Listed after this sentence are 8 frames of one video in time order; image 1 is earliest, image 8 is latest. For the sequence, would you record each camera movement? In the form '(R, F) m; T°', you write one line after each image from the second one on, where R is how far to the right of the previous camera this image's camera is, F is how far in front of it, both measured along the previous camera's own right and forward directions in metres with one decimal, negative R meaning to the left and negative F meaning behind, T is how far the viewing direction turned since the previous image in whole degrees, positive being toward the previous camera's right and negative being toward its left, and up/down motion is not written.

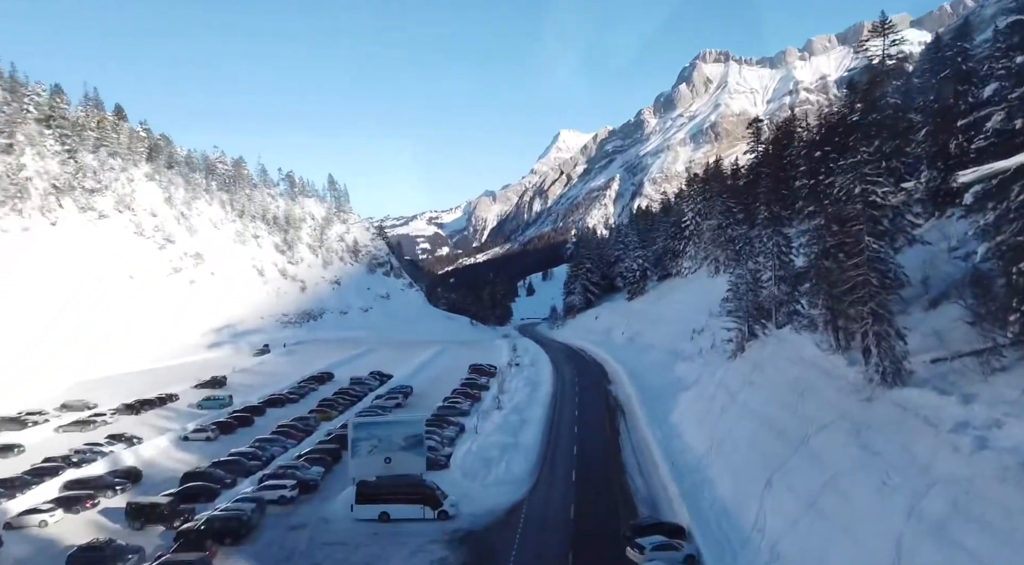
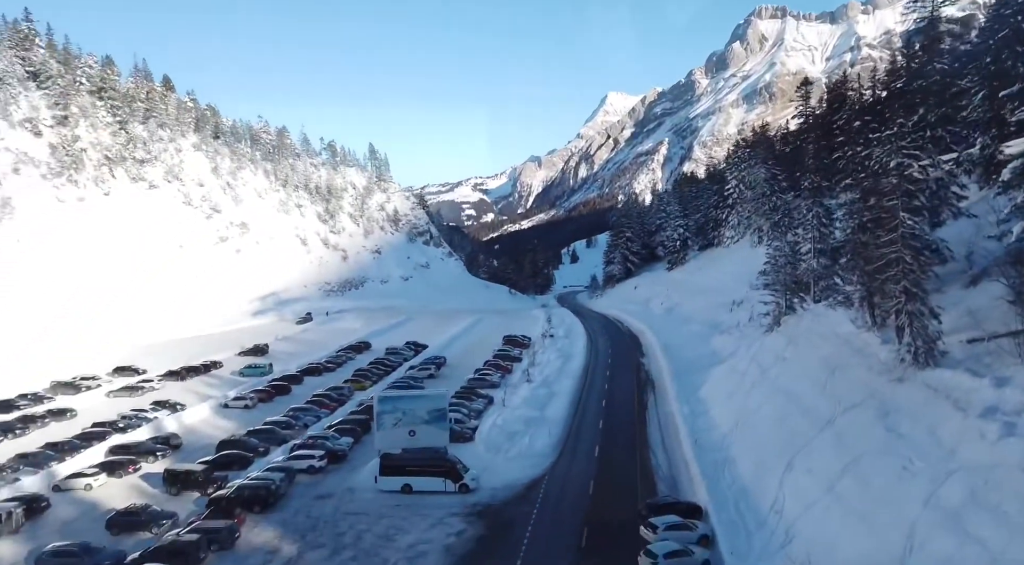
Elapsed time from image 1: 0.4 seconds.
(+1.0, -0.1) m; -3°
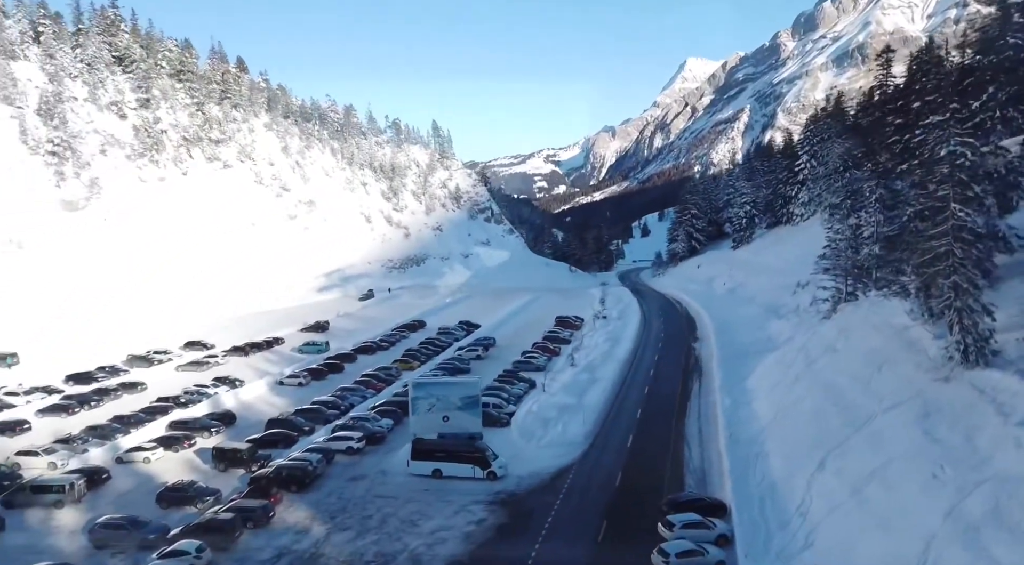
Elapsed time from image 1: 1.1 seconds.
(+1.7, 0.0) m; -5°
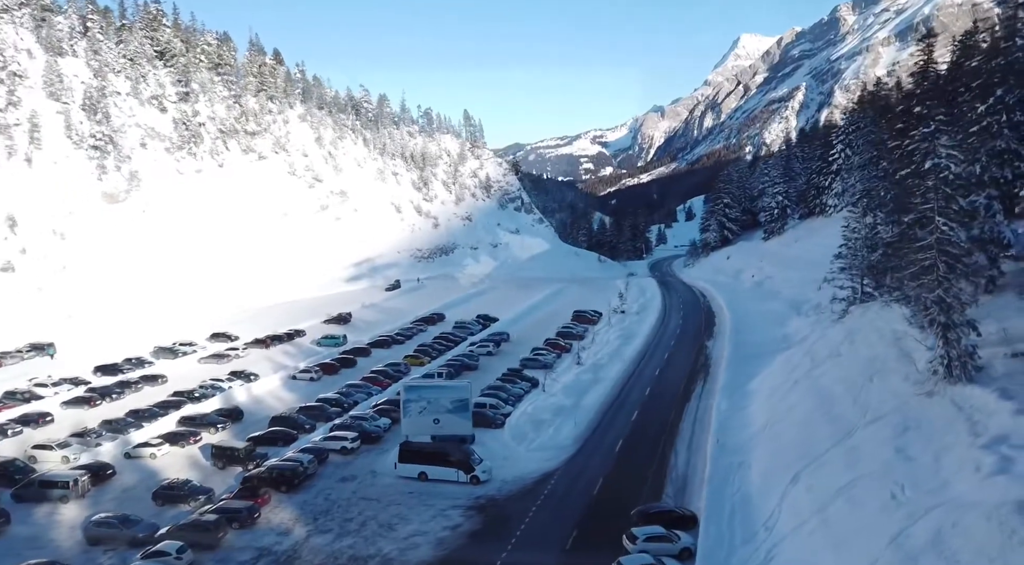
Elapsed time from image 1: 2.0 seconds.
(+2.5, -0.4) m; -3°
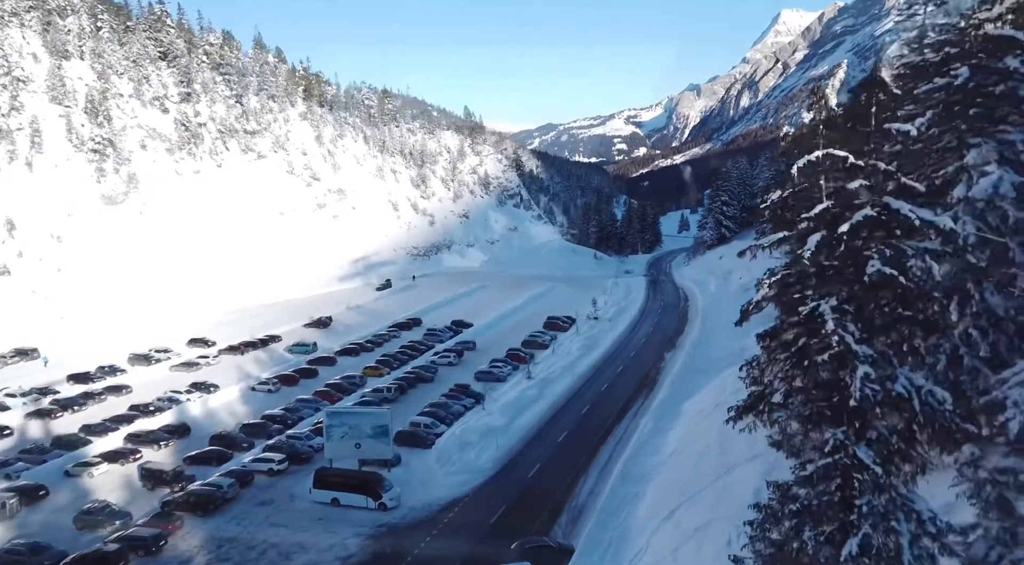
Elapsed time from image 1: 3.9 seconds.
(+5.3, -1.1) m; -2°
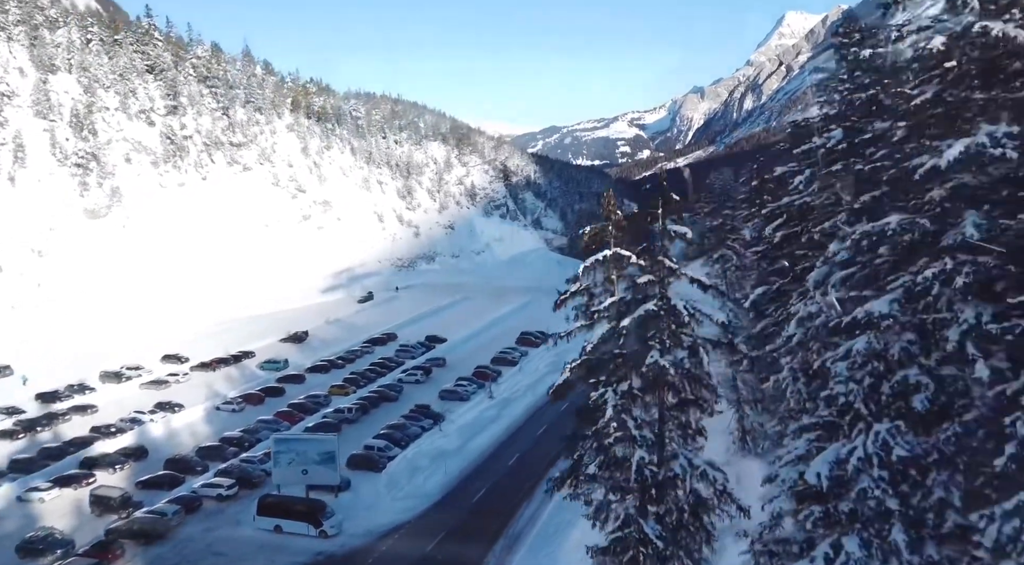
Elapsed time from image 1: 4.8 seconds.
(+2.8, -0.5) m; 0°
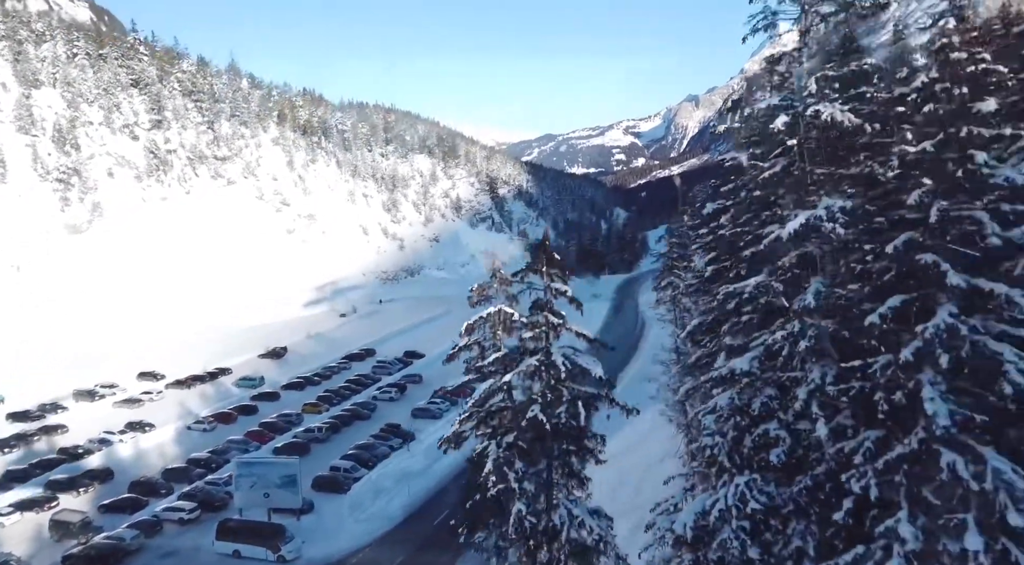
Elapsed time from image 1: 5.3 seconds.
(+1.5, -0.5) m; 0°
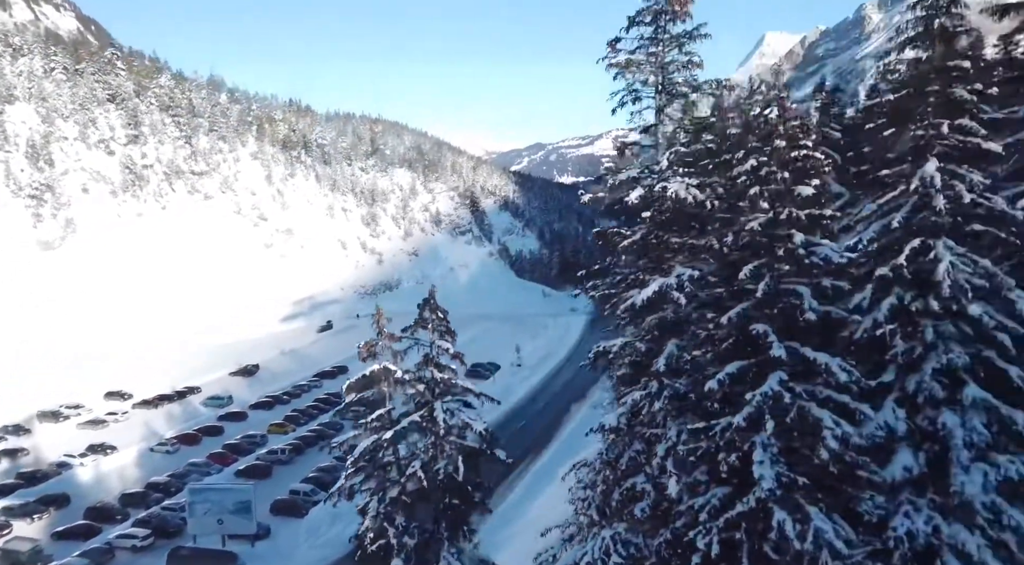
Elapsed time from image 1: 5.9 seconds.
(+1.5, -0.5) m; +1°
